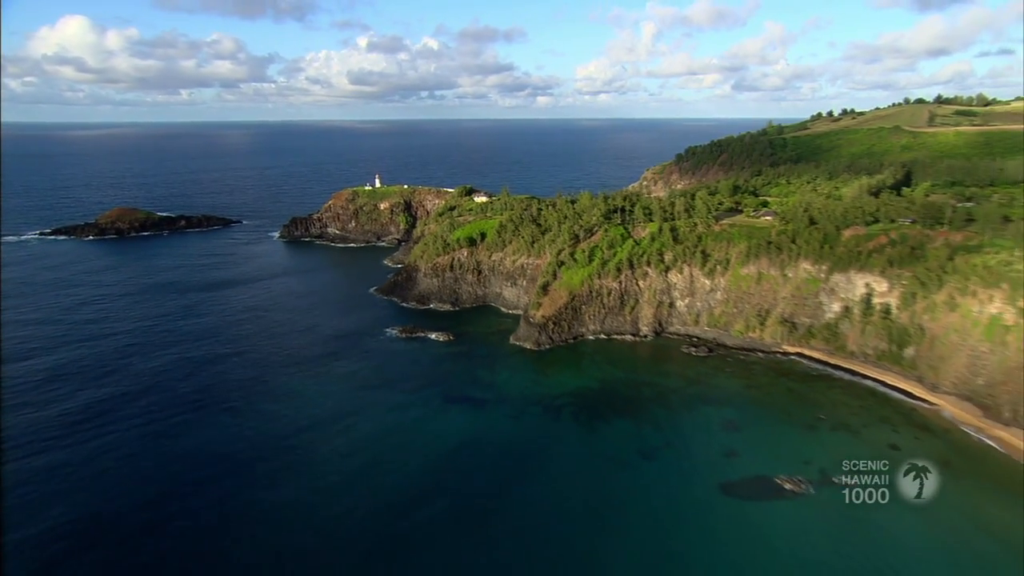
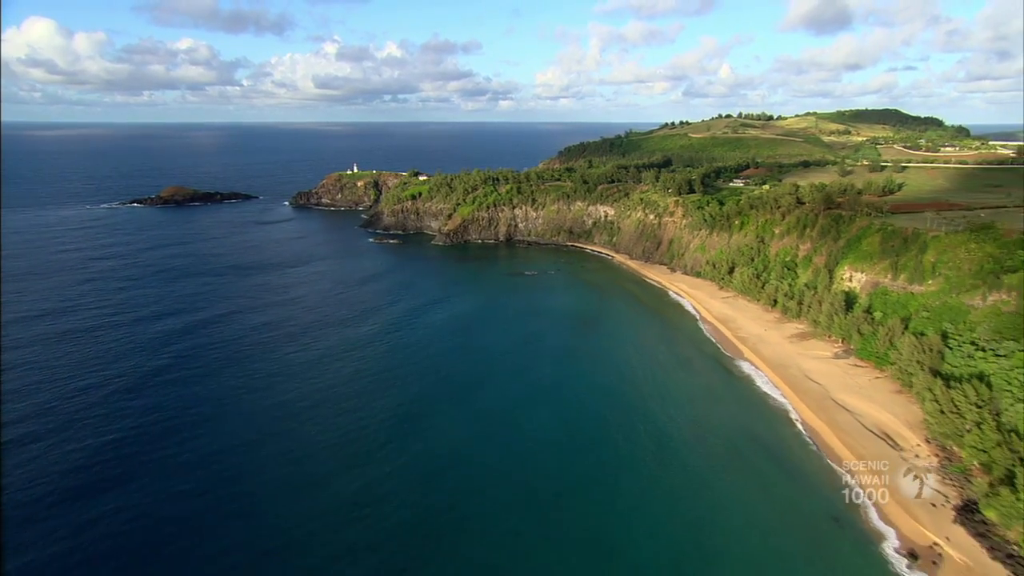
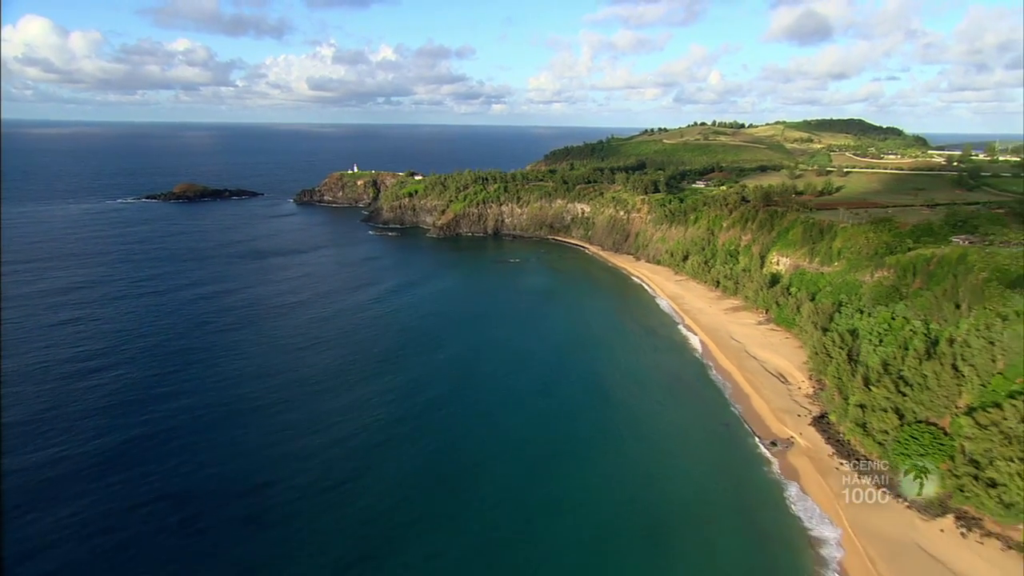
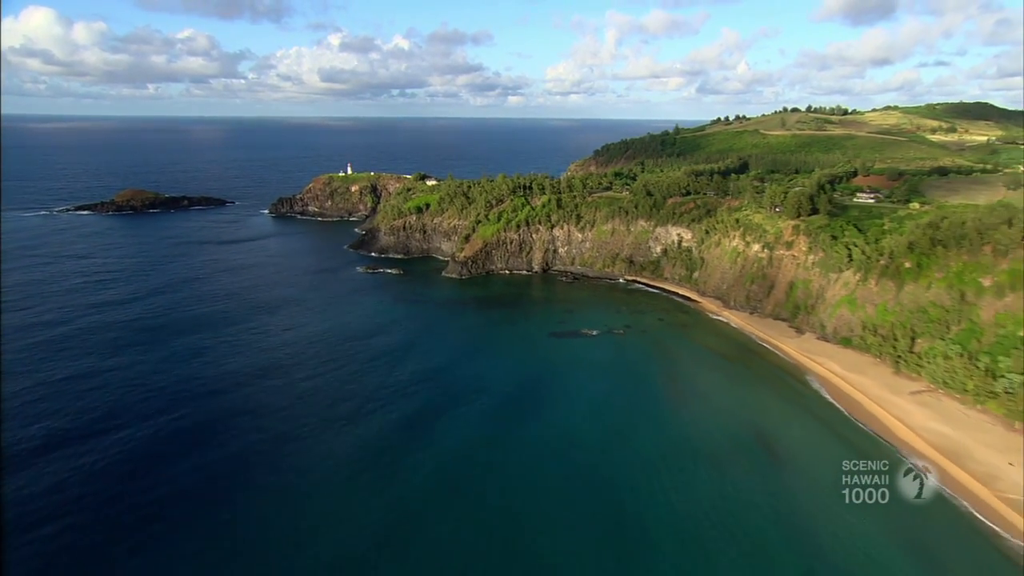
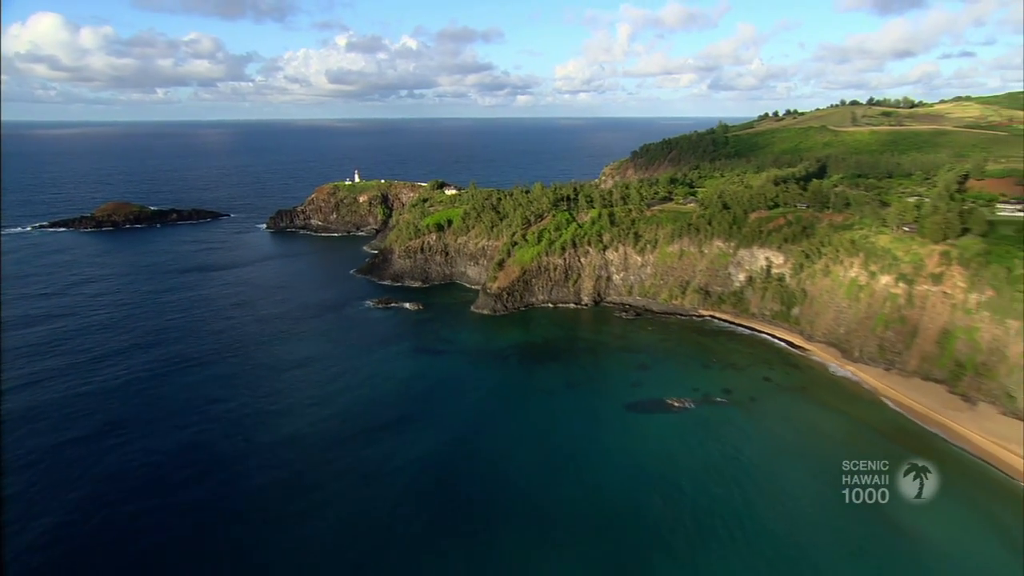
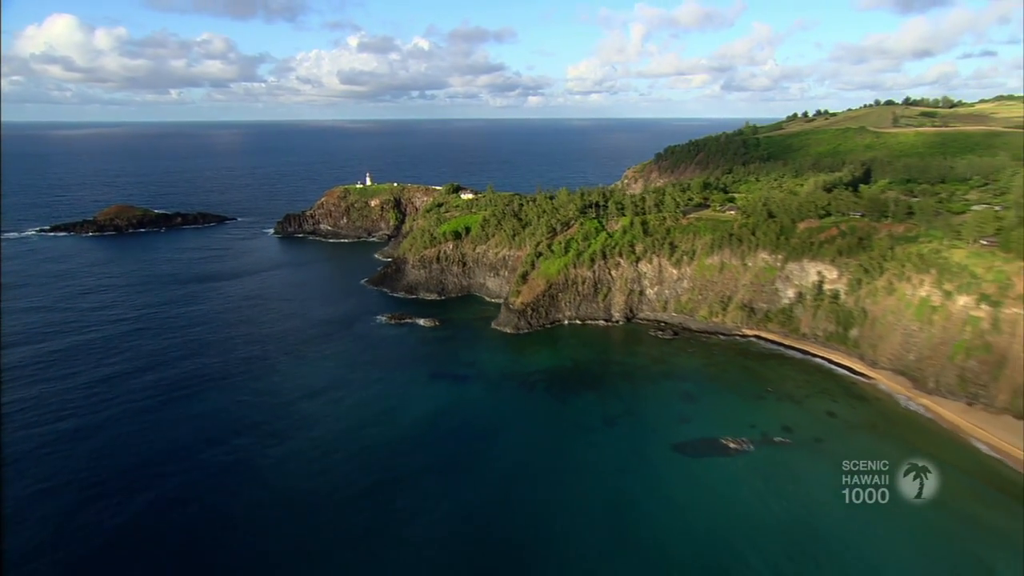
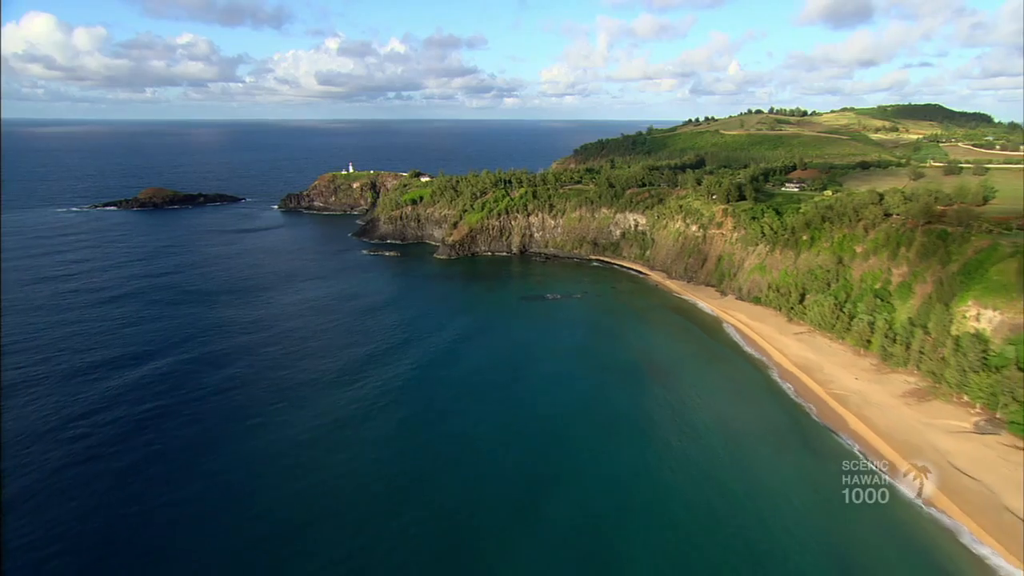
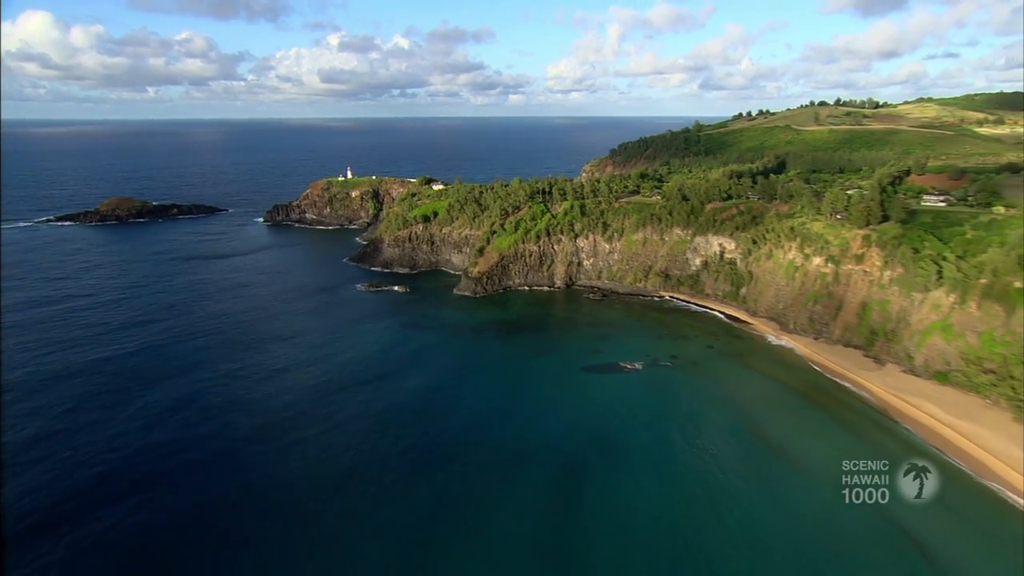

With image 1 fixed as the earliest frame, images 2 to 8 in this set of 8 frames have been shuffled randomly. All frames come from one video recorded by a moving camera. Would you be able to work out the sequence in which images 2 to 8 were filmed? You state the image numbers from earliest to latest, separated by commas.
6, 5, 8, 4, 7, 2, 3
